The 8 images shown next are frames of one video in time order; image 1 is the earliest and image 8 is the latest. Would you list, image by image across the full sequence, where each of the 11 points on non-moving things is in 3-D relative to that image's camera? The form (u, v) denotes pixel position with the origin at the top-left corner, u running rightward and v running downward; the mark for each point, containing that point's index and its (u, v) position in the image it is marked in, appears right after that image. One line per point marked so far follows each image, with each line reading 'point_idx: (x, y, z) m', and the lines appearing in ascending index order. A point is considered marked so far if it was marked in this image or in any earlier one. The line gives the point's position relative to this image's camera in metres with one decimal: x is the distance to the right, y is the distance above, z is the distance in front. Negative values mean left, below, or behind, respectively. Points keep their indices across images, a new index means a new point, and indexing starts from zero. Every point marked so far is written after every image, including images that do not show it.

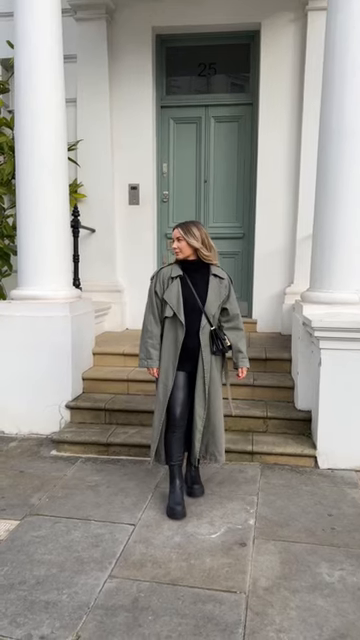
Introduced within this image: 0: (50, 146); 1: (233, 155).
0: (-1.1, +1.5, +4.3) m
1: (+0.6, +1.9, +5.8) m
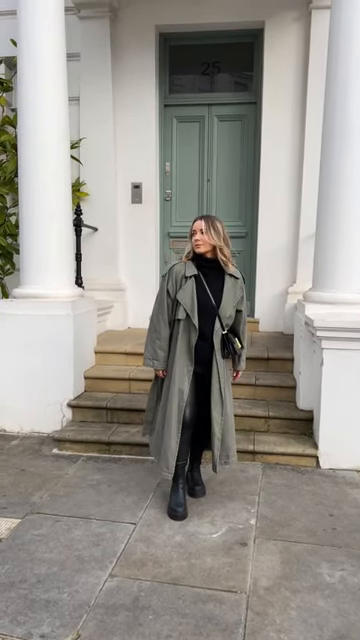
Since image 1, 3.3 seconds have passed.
0: (-1.1, +1.5, +4.3) m
1: (+0.6, +1.9, +5.8) m
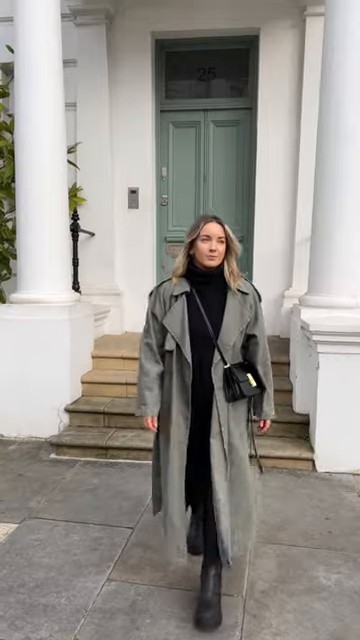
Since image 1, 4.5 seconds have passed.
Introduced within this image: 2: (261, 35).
0: (-1.1, +1.5, +4.3) m
1: (+0.6, +1.9, +5.8) m
2: (+0.9, +3.1, +5.4) m
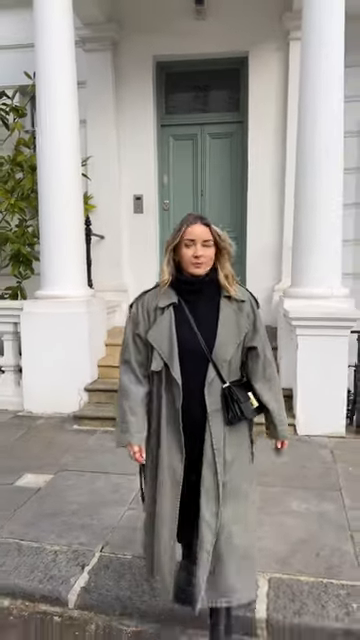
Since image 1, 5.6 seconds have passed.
0: (-1.1, +1.5, +5.0) m
1: (+0.6, +2.0, +6.5) m
2: (+0.8, +3.2, +6.1) m
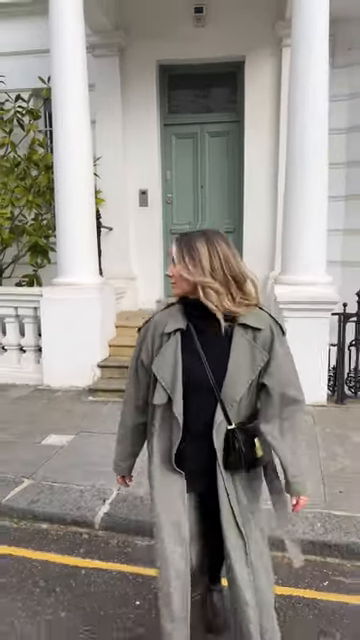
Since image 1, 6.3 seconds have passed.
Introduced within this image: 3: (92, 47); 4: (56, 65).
0: (-1.1, +1.7, +5.6) m
1: (+0.6, +2.2, +7.0) m
2: (+0.9, +3.4, +6.6) m
3: (-1.2, +3.6, +6.8) m
4: (-1.4, +2.8, +5.5) m
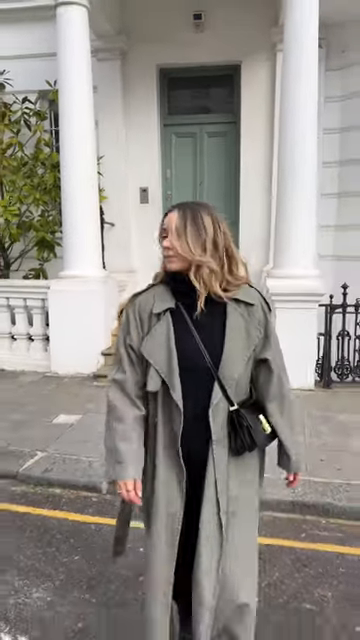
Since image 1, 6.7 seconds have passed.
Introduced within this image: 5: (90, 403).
0: (-1.1, +1.8, +5.9) m
1: (+0.6, +2.3, +7.4) m
2: (+0.9, +3.5, +7.0) m
3: (-1.2, +3.8, +7.1) m
4: (-1.4, +2.9, +5.9) m
5: (-0.9, -0.8, +5.0) m
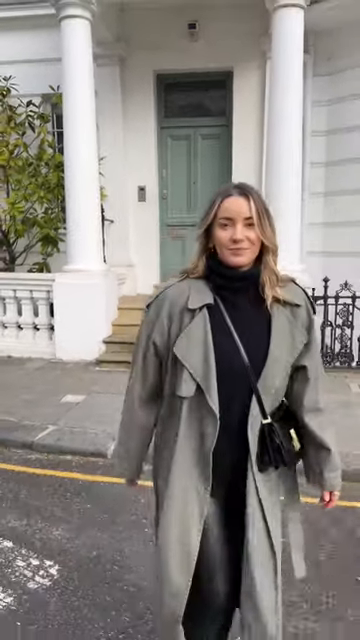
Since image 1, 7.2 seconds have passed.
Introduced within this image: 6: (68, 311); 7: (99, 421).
0: (-1.2, +1.9, +6.4) m
1: (+0.5, +2.4, +7.9) m
2: (+0.8, +3.6, +7.4) m
3: (-1.2, +3.9, +7.6) m
4: (-1.4, +3.0, +6.3) m
5: (-0.9, -0.7, +5.5) m
6: (-1.4, +0.1, +6.5) m
7: (-0.7, -0.9, +4.4) m
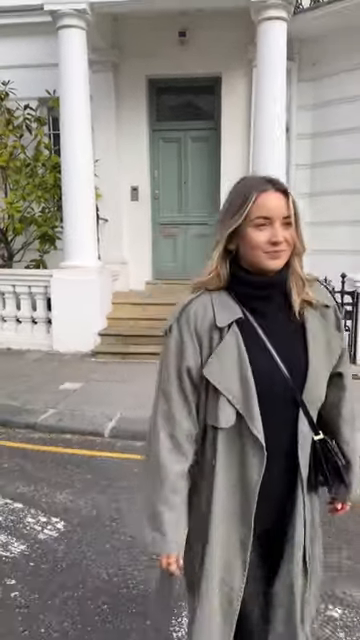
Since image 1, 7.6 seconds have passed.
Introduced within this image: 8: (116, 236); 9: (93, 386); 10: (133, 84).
0: (-1.3, +2.0, +6.7) m
1: (+0.4, +2.5, +8.2) m
2: (+0.7, +3.7, +7.8) m
3: (-1.4, +4.0, +7.9) m
4: (-1.5, +3.1, +6.6) m
5: (-1.0, -0.6, +5.8) m
6: (-1.5, +0.2, +6.8) m
7: (-0.8, -0.8, +4.8) m
8: (-1.0, +1.4, +8.3) m
9: (-0.9, -0.7, +5.4) m
10: (-0.7, +3.7, +8.0) m
